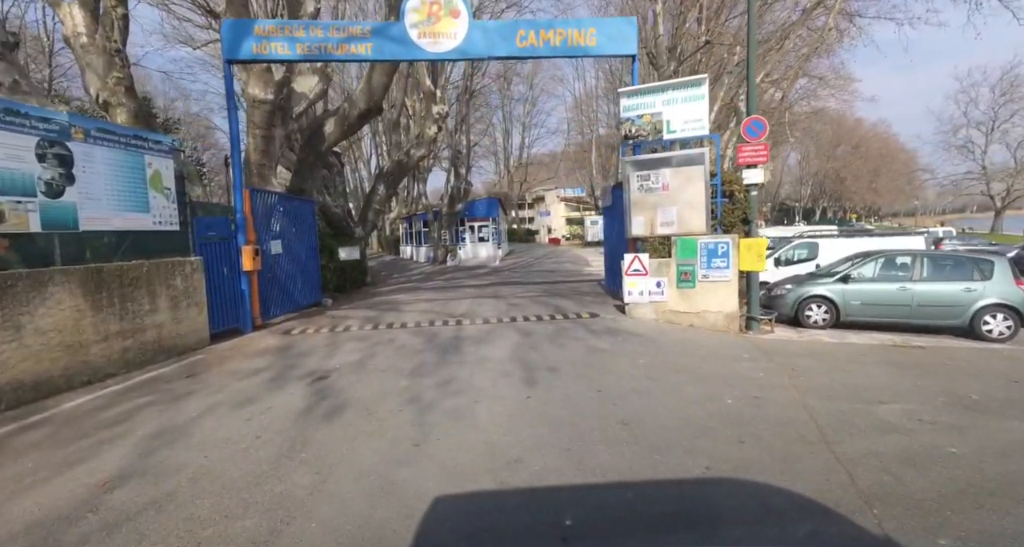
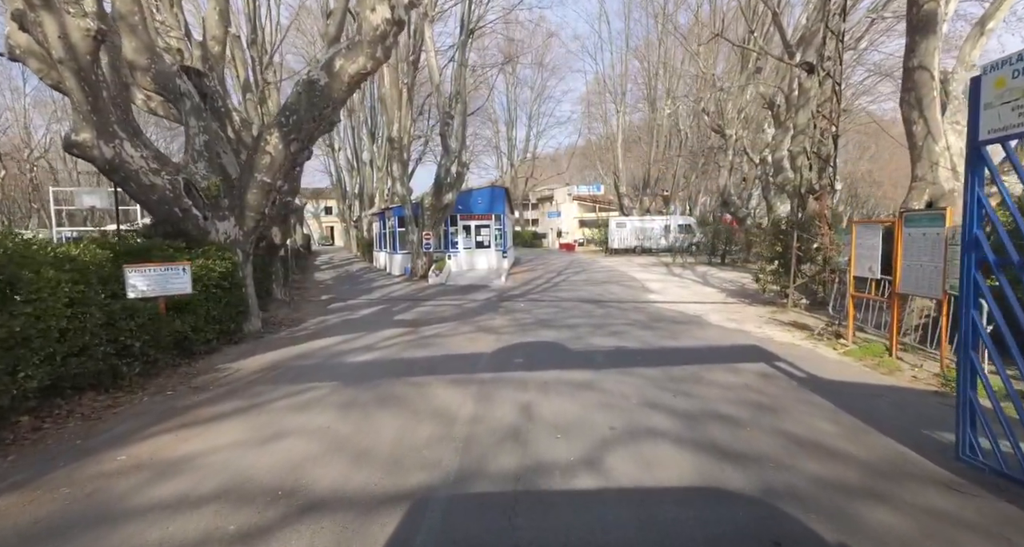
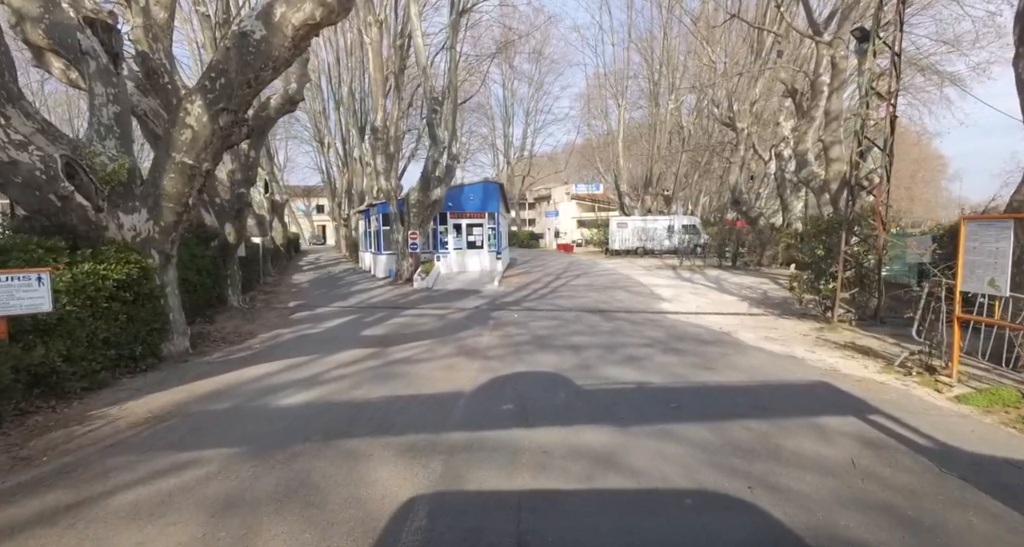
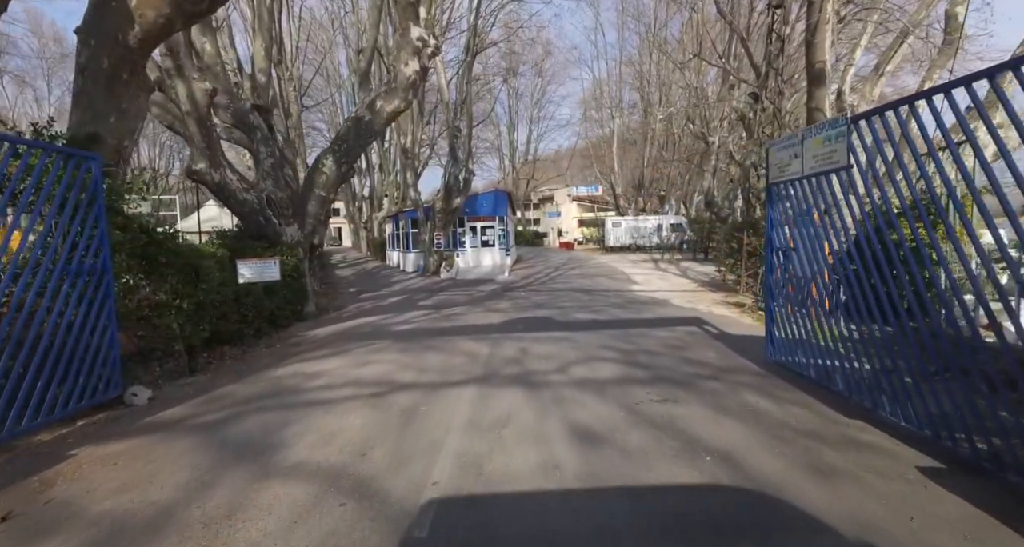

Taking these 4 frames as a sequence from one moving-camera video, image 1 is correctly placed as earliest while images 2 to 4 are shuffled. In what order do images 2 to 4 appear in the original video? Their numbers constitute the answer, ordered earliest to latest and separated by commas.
4, 2, 3
